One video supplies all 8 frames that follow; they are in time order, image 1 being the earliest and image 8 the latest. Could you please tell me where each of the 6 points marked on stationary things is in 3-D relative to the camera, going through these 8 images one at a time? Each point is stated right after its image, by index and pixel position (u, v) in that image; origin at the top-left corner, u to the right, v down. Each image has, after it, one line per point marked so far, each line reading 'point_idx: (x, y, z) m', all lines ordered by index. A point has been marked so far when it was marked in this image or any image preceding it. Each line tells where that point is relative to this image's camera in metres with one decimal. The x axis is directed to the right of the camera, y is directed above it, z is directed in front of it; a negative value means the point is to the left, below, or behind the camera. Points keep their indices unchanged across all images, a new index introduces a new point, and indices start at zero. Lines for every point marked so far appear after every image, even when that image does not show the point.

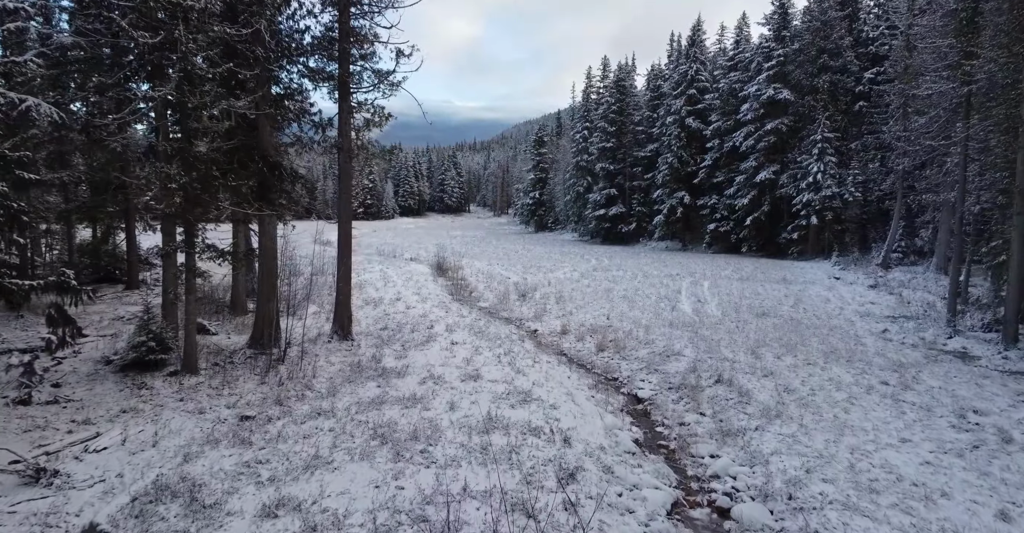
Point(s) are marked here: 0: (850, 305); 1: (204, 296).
0: (+12.4, -1.4, +19.9) m
1: (-8.5, -0.8, +15.3) m
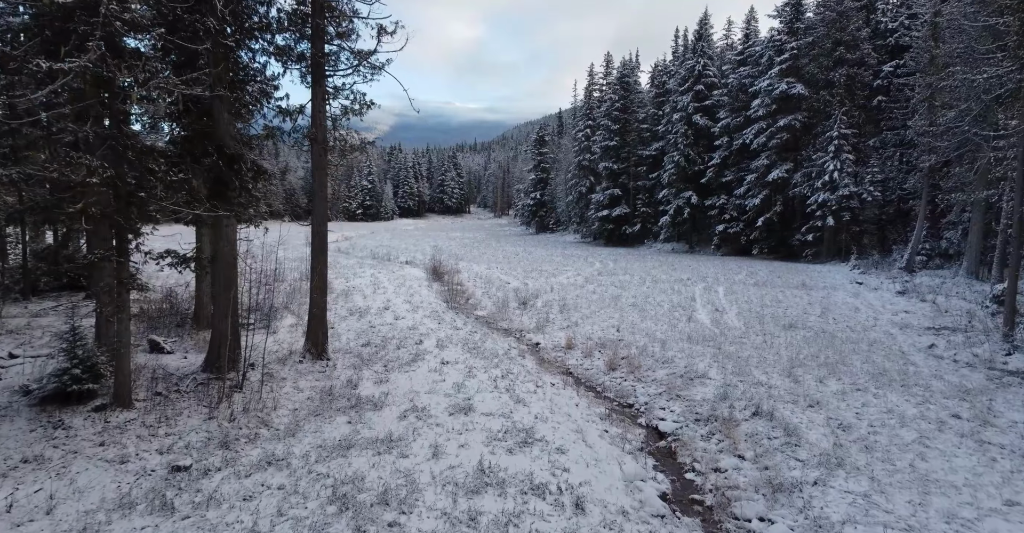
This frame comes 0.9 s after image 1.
0: (+12.4, -1.6, +18.2) m
1: (-8.5, -1.0, +13.6) m
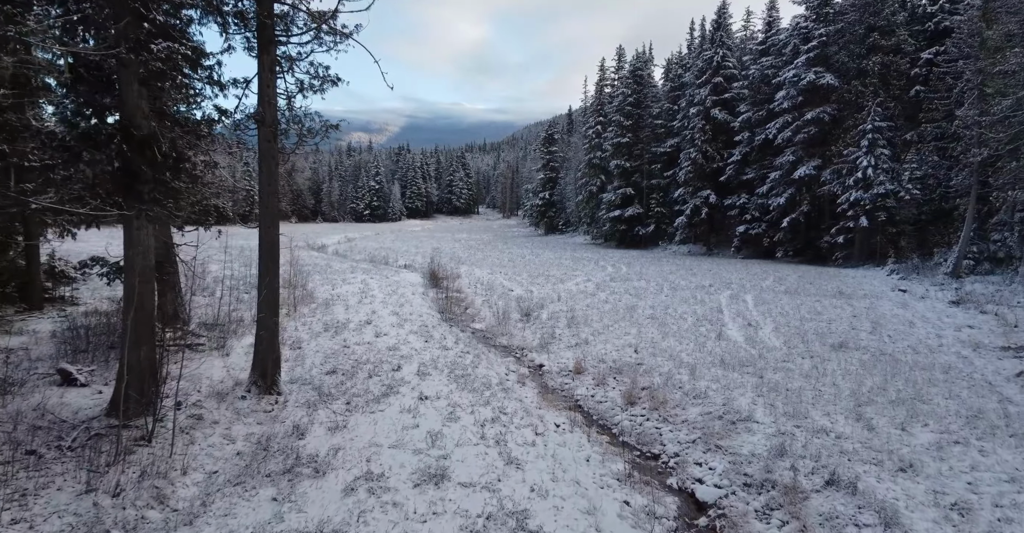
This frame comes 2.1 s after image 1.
0: (+12.4, -1.8, +15.7) m
1: (-8.6, -1.2, +11.5) m
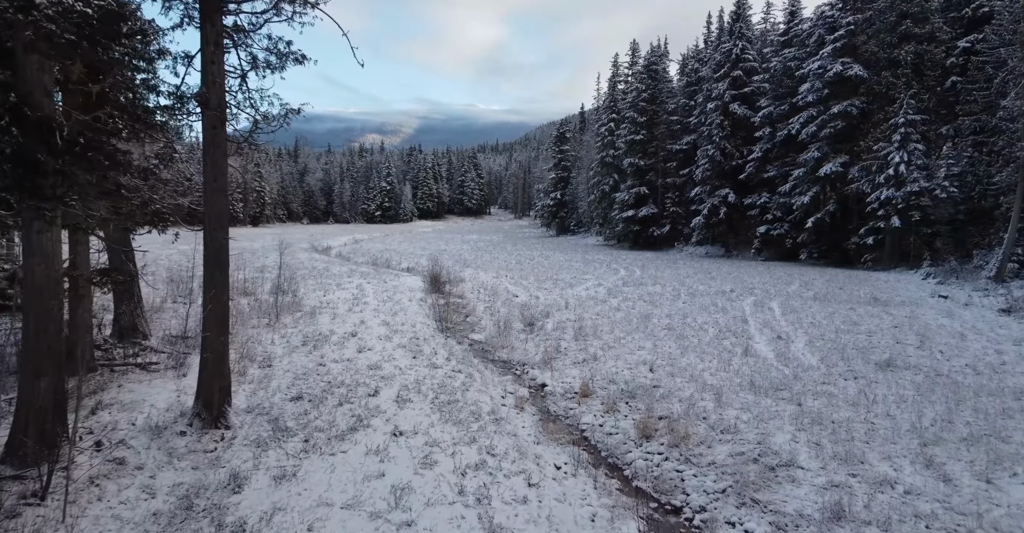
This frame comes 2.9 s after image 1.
0: (+12.4, -2.0, +13.8) m
1: (-8.7, -1.4, +10.1) m
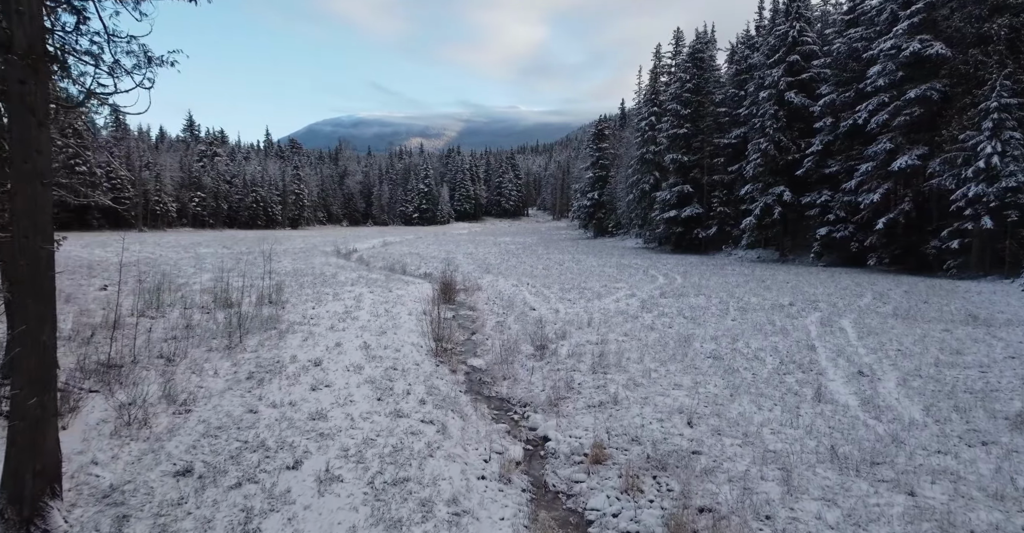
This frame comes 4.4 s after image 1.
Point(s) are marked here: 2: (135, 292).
0: (+12.4, -2.3, +10.1) m
1: (-8.9, -1.6, +8.0) m
2: (-12.2, -0.9, +17.8) m
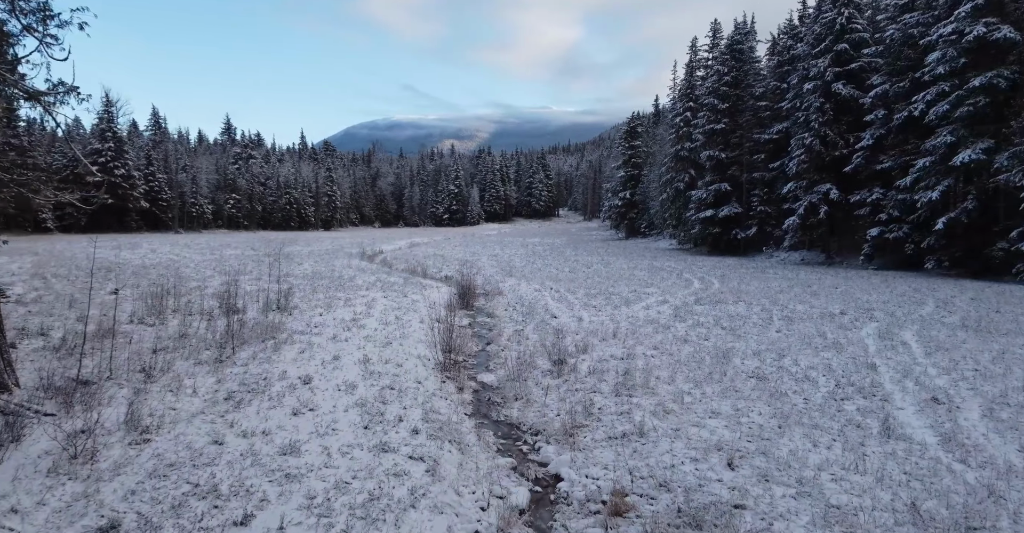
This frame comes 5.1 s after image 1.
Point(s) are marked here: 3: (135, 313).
0: (+12.5, -2.5, +8.0) m
1: (-8.9, -1.7, +7.2) m
2: (-11.6, -1.0, +17.2) m
3: (-10.3, -1.3, +15.0) m
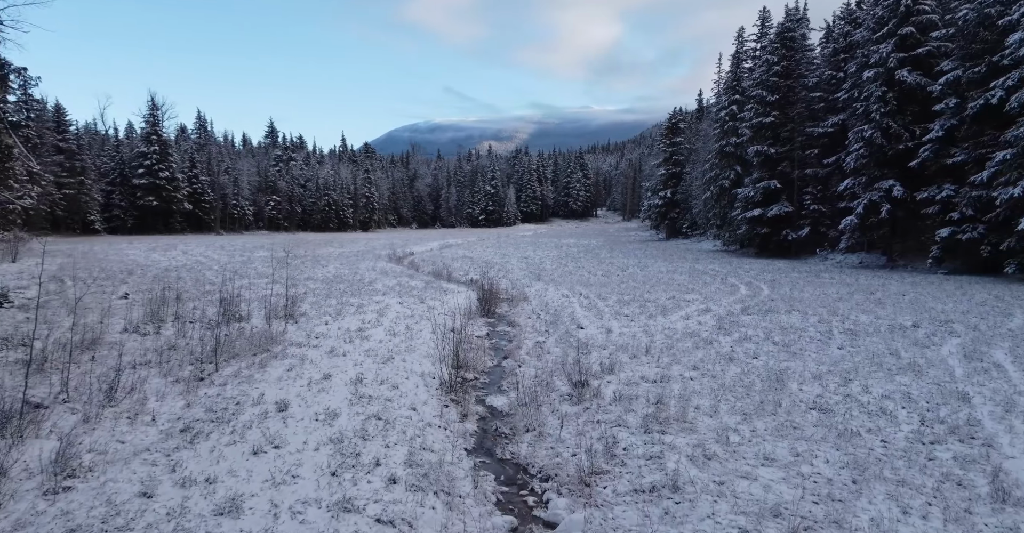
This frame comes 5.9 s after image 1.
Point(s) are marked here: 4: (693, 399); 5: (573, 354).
0: (+12.5, -2.7, +5.6) m
1: (-8.9, -1.9, +6.3) m
2: (-10.9, -1.1, +16.4) m
3: (-9.8, -1.4, +14.1) m
4: (+3.3, -2.3, +9.9) m
5: (+1.5, -2.1, +13.1) m
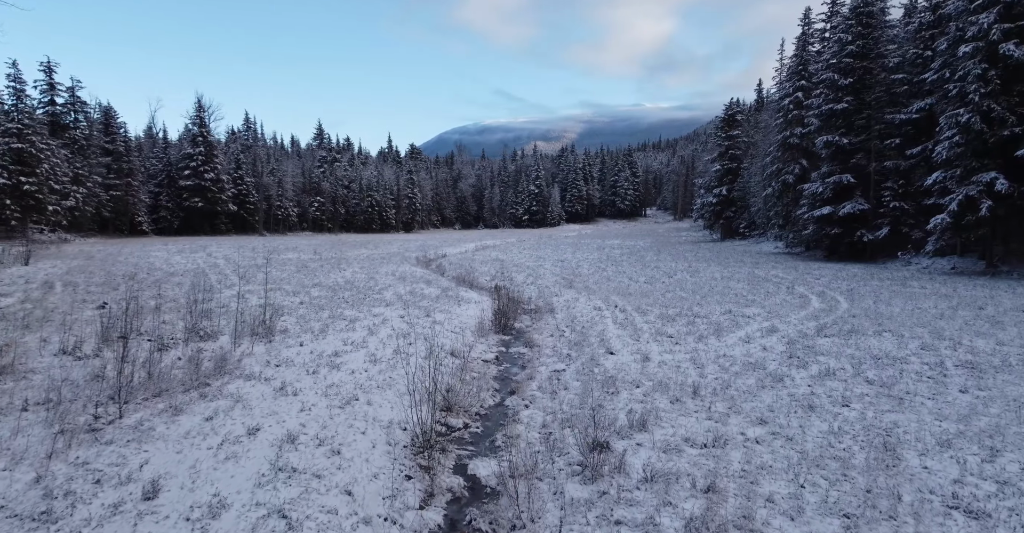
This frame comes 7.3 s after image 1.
0: (+11.8, -3.0, +1.5) m
1: (-9.4, -2.1, +4.2) m
2: (-10.5, -1.3, +14.4) m
3: (-9.6, -1.6, +12.1) m
4: (+3.1, -2.6, +6.7) m
5: (+1.5, -2.3, +10.1) m
